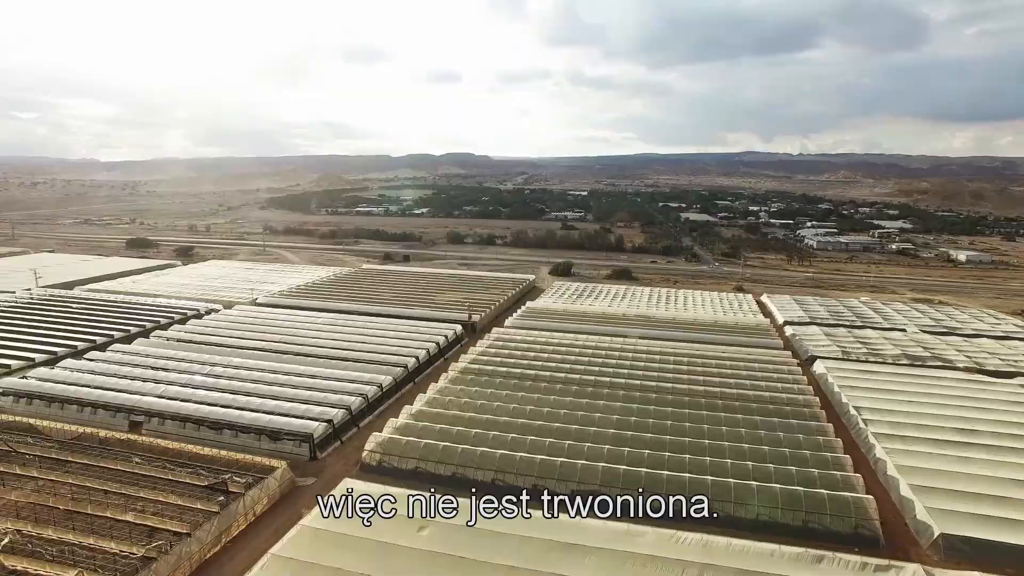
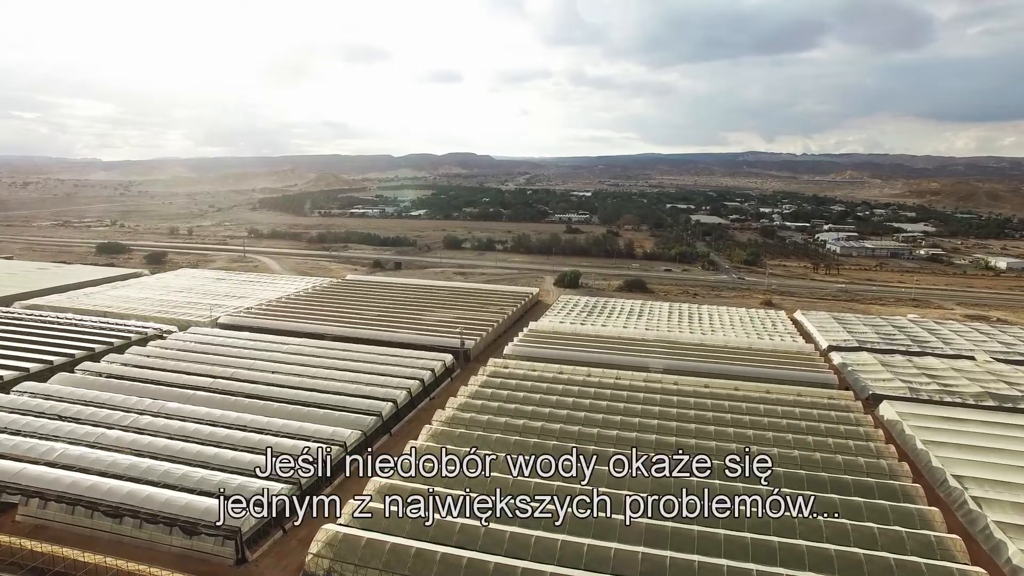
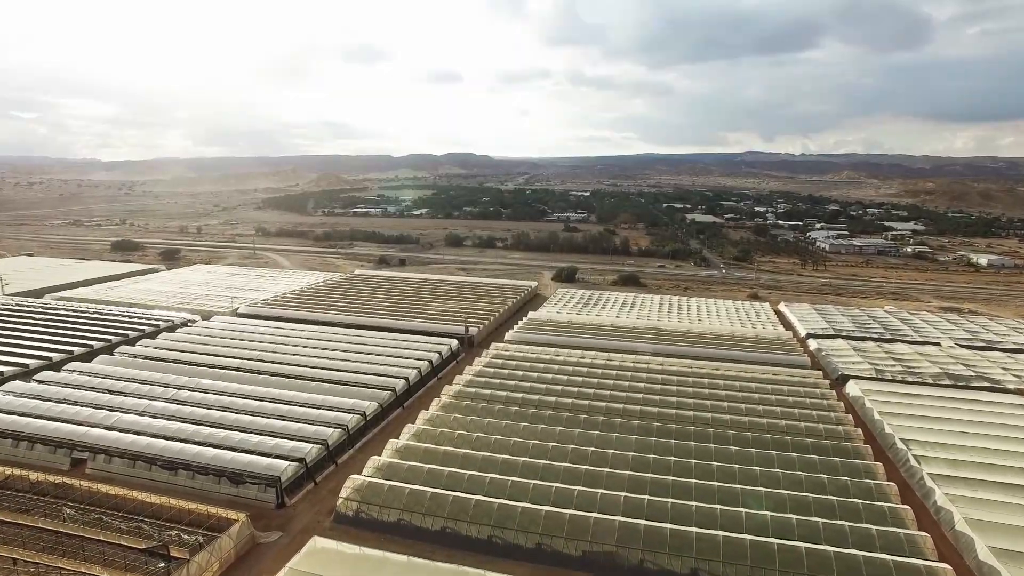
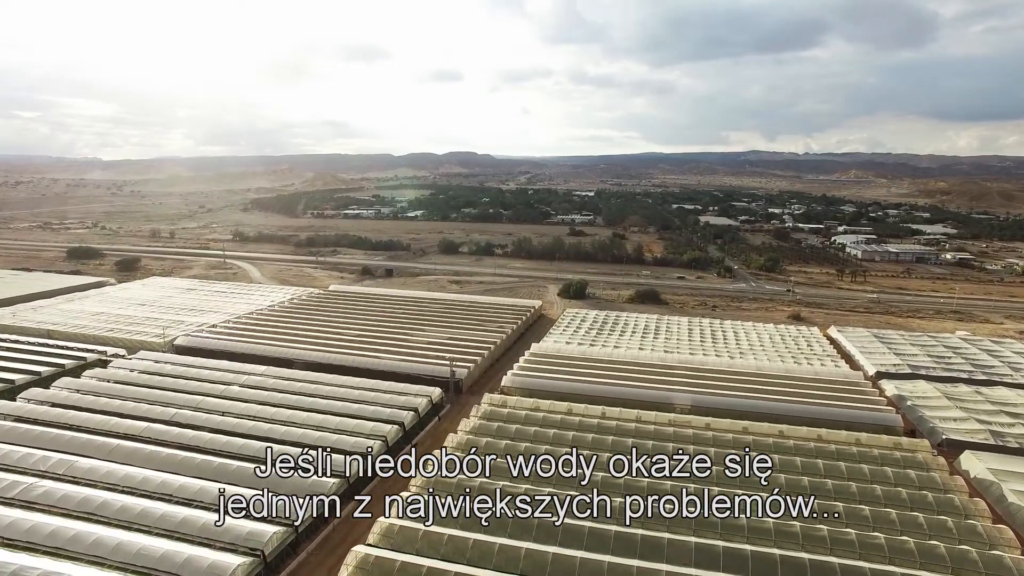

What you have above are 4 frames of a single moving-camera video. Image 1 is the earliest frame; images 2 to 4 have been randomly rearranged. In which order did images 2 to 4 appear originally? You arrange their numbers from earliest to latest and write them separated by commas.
3, 2, 4
